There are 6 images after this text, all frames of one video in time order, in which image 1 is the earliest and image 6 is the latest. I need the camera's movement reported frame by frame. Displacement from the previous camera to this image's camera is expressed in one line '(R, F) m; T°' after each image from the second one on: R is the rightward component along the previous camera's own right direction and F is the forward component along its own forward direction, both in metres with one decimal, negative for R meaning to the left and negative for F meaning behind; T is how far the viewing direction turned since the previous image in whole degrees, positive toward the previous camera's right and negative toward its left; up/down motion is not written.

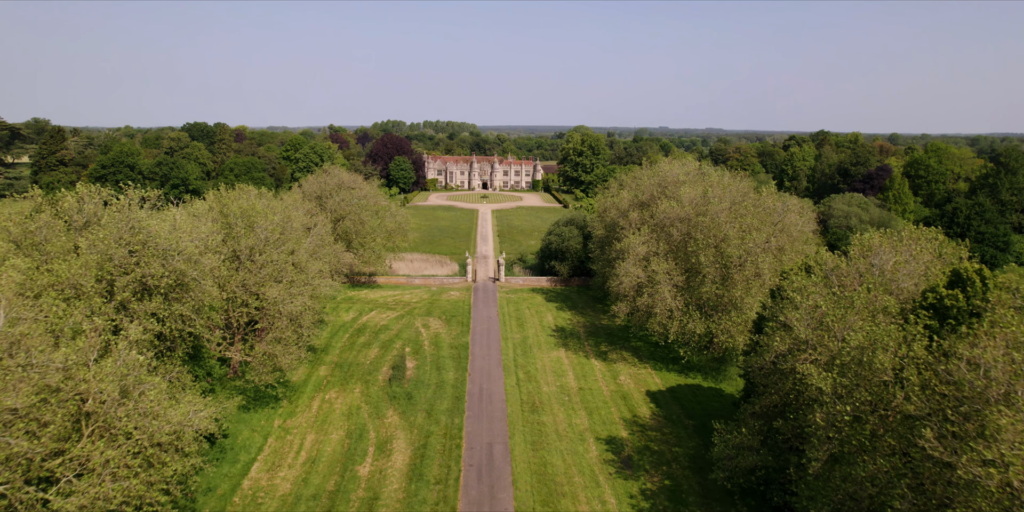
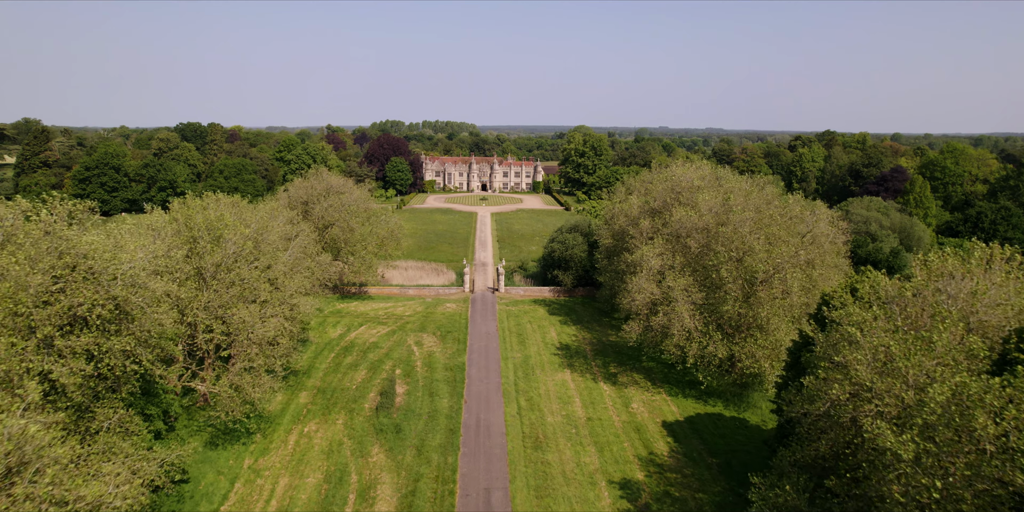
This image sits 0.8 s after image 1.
(0.0, +2.4) m; 0°
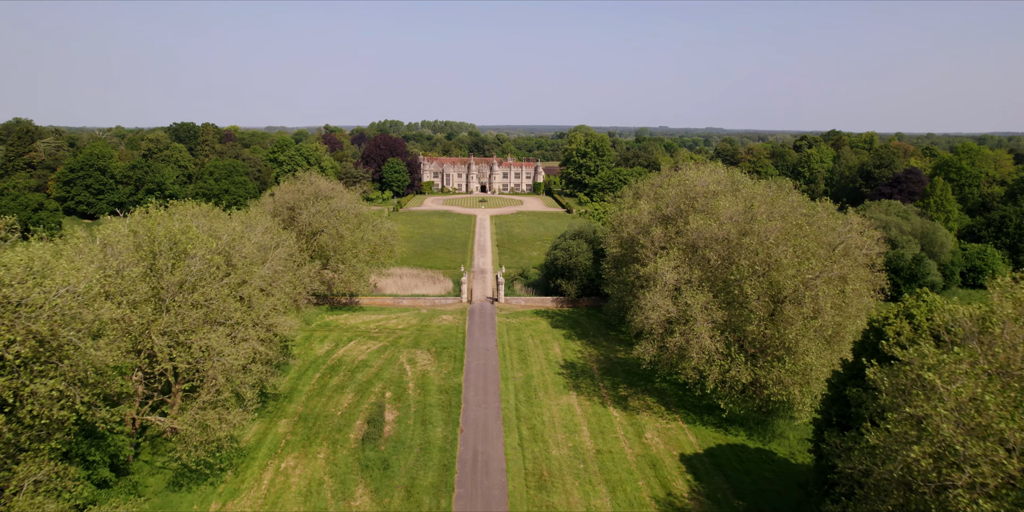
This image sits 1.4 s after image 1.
(0.0, +2.2) m; 0°
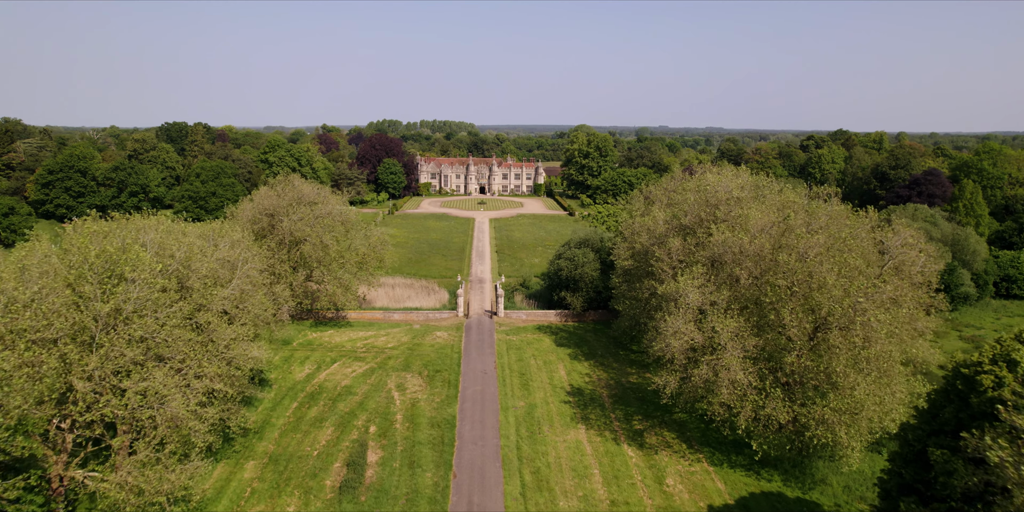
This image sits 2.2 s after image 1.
(0.0, +2.7) m; 0°
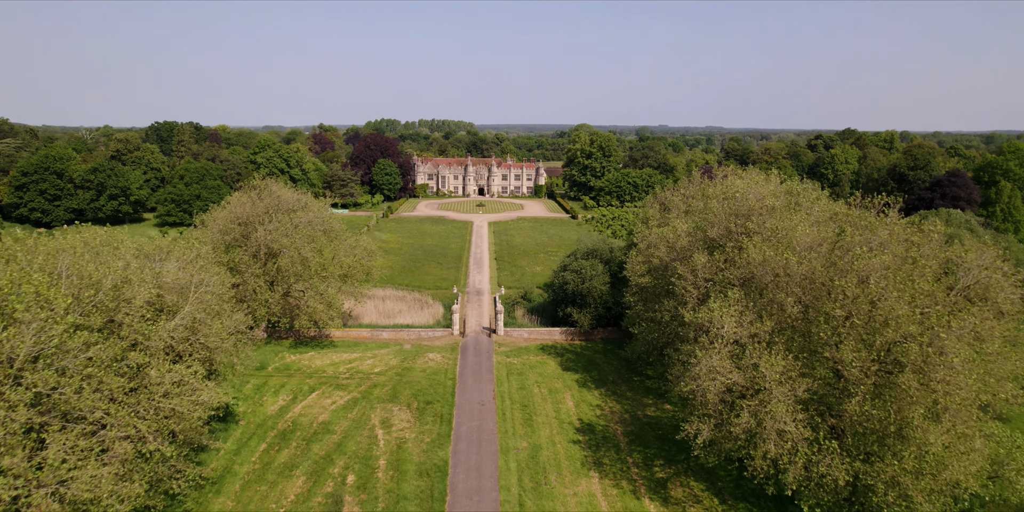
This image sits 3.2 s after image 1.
(-0.1, +3.0) m; 0°
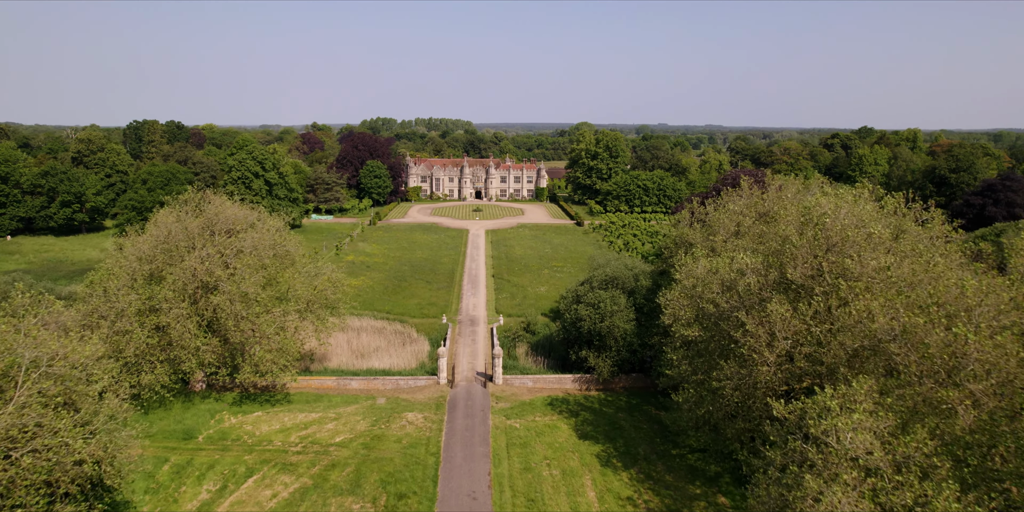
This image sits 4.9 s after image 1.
(-0.1, +5.7) m; 0°
